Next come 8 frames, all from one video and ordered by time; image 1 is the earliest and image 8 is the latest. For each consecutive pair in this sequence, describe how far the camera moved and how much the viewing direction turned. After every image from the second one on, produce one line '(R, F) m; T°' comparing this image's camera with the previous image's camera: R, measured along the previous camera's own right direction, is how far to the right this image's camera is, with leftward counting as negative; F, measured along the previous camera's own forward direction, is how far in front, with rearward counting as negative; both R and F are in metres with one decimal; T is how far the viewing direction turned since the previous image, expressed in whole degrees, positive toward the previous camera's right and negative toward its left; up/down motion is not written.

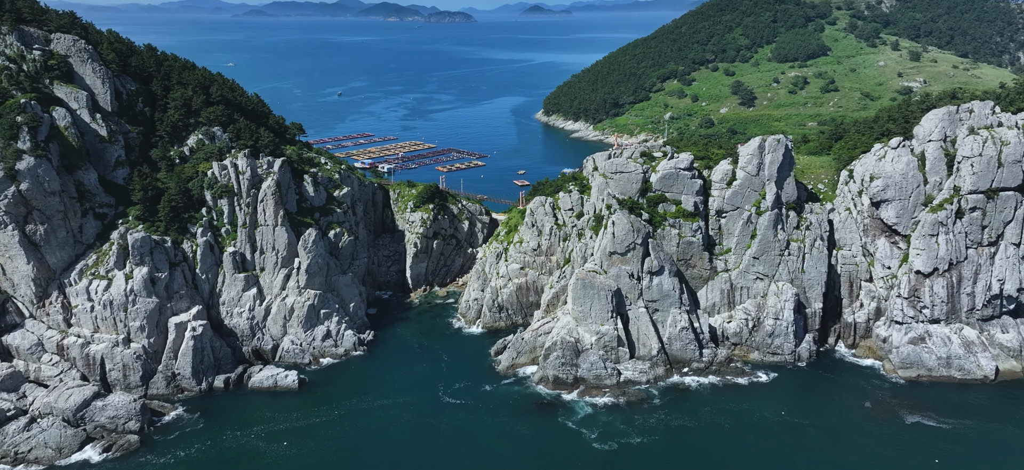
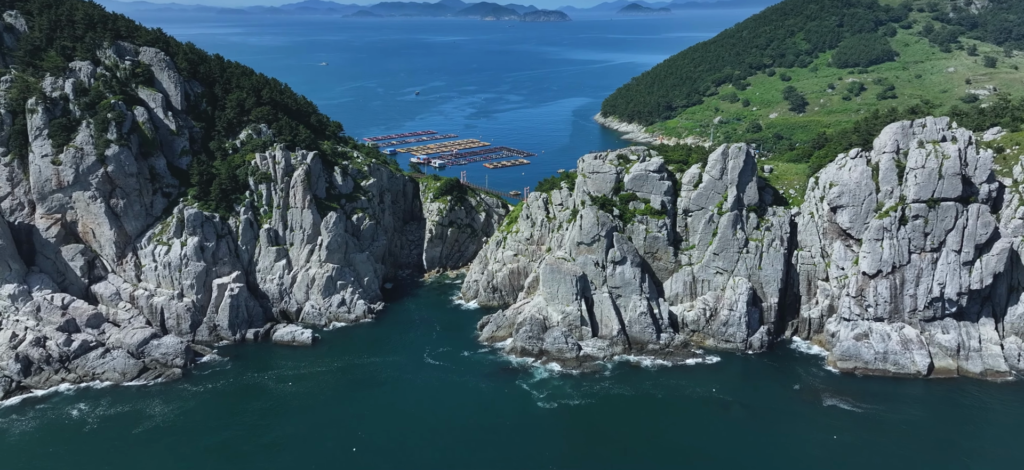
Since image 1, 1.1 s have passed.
(+12.1, -9.5) m; -8°
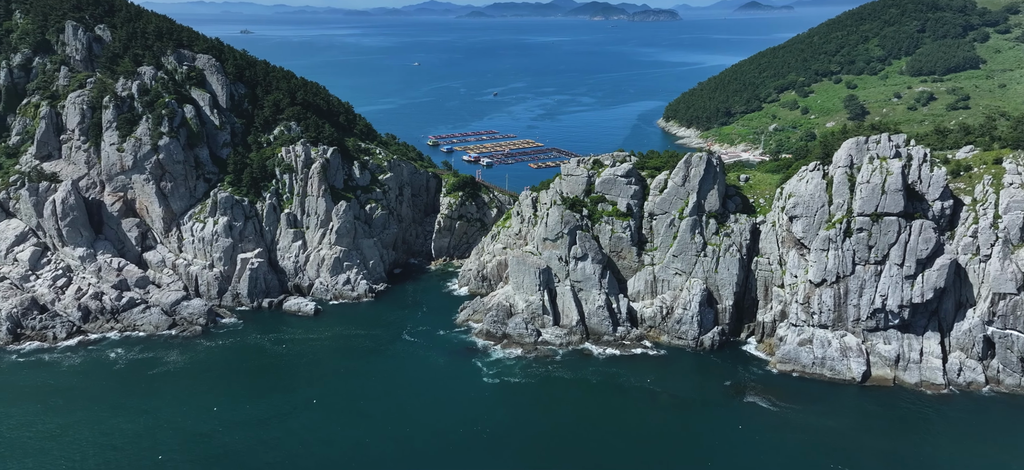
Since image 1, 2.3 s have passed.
(+16.0, -6.8) m; -9°
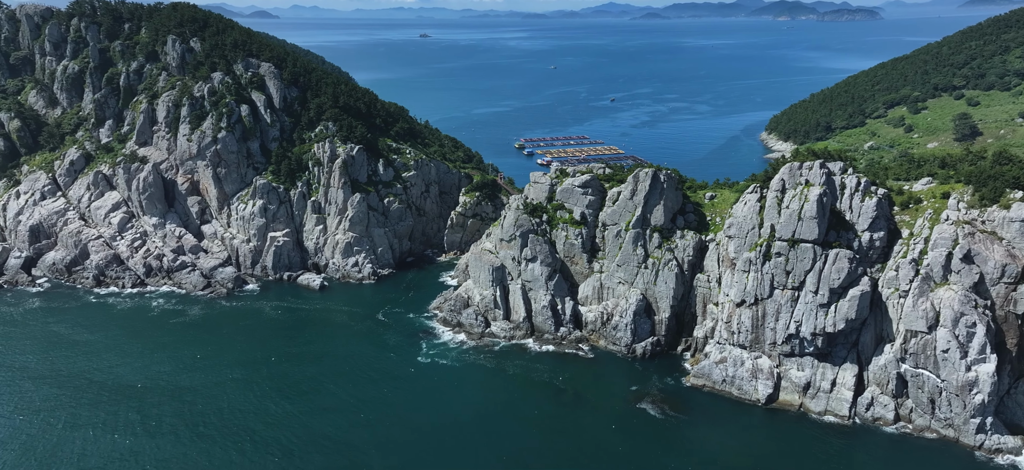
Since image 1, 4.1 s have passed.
(+26.9, -3.5) m; -15°
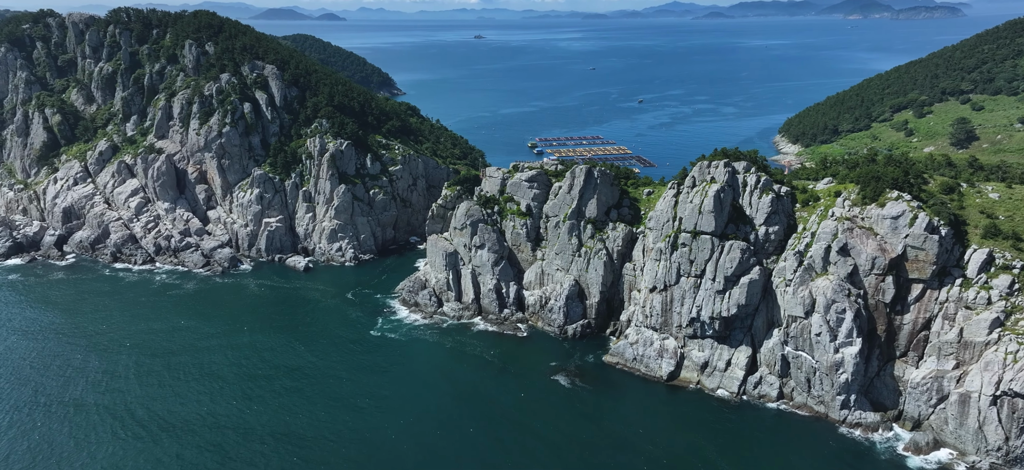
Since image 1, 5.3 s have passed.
(+13.9, -7.6) m; -5°
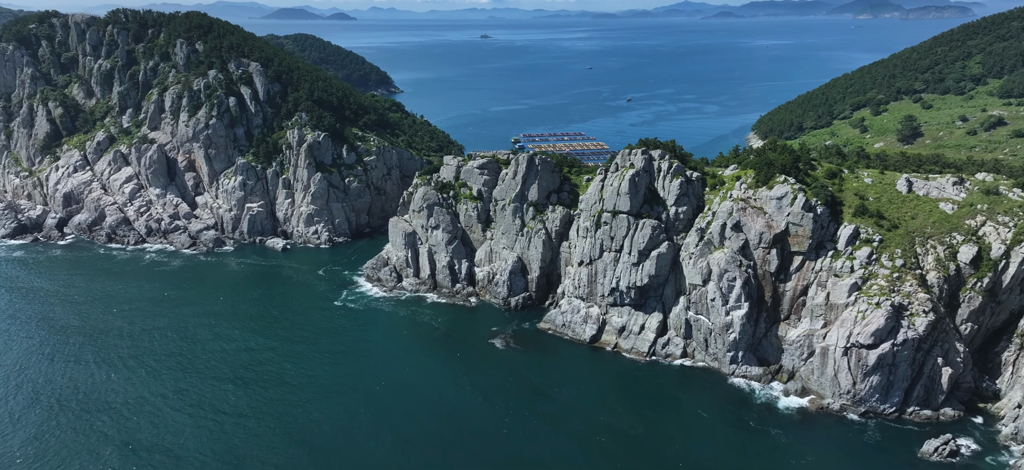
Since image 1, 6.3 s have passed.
(+7.7, -9.8) m; -1°
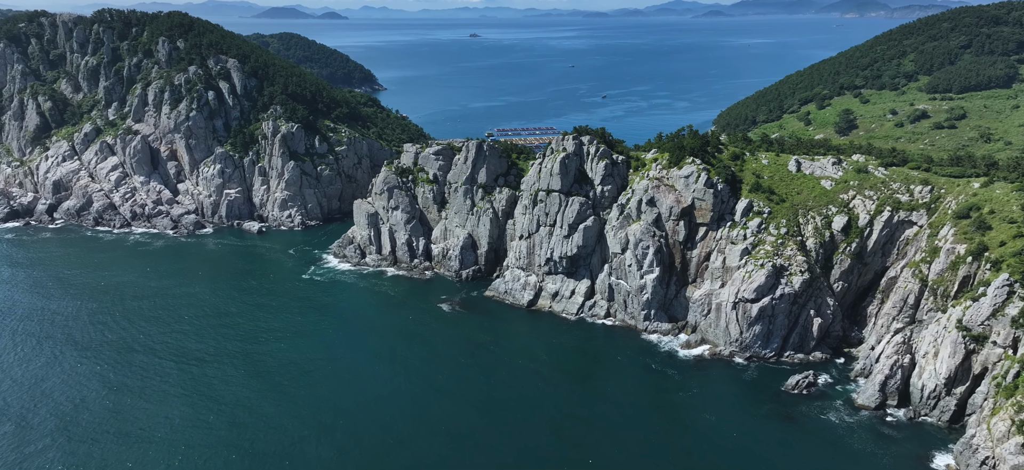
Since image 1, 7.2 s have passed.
(+5.6, -10.7) m; +1°
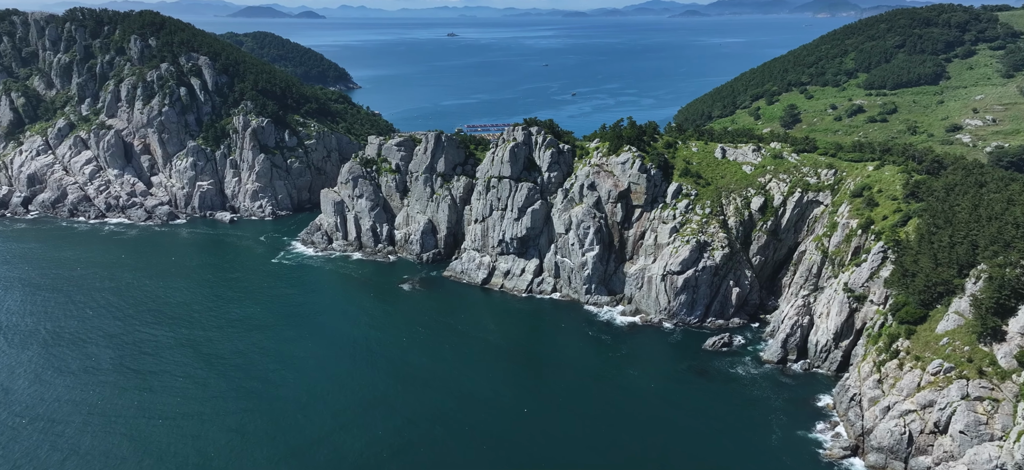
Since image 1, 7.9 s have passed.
(+3.1, -7.9) m; +2°
